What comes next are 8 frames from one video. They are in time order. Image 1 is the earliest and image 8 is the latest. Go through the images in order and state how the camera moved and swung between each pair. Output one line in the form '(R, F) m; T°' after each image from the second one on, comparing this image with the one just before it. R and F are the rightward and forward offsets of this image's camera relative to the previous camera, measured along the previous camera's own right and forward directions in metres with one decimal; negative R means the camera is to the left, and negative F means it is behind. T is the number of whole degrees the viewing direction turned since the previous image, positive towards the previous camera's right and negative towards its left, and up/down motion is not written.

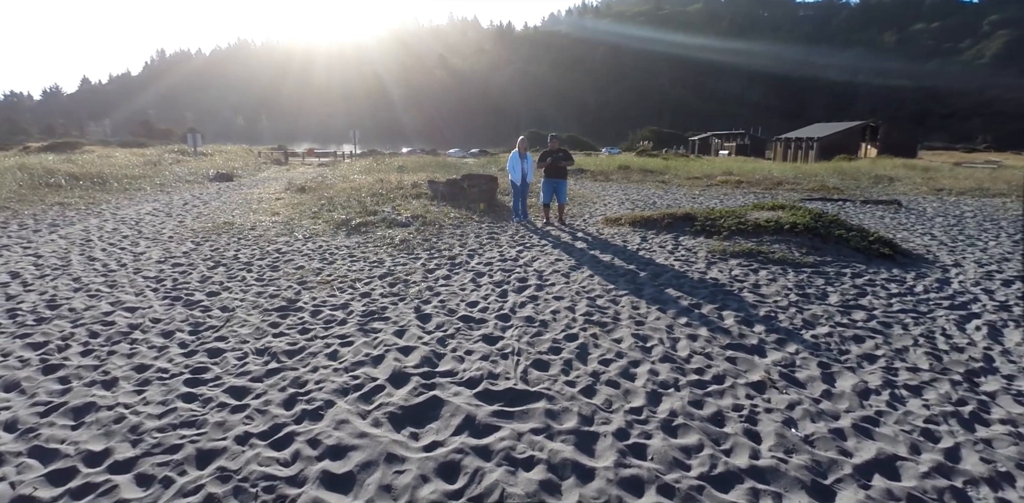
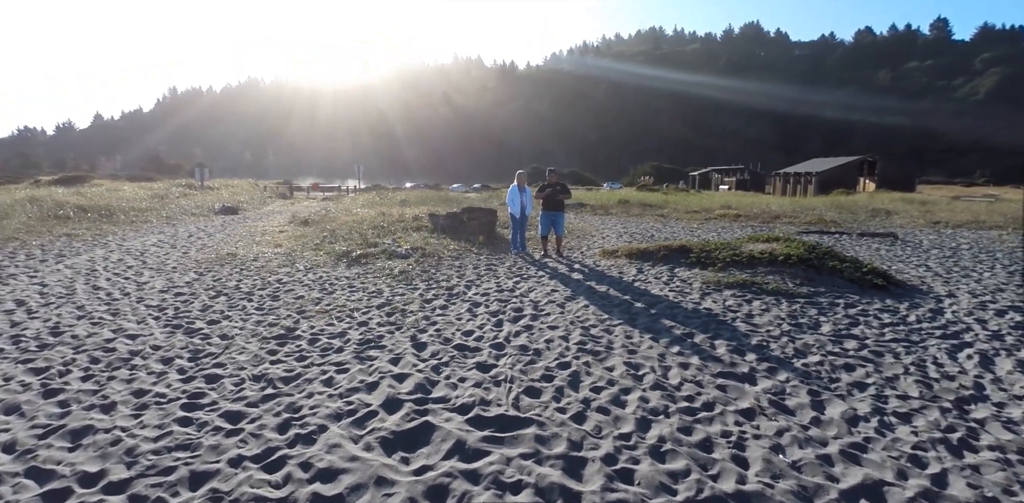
(+0.1, -0.1) m; 0°
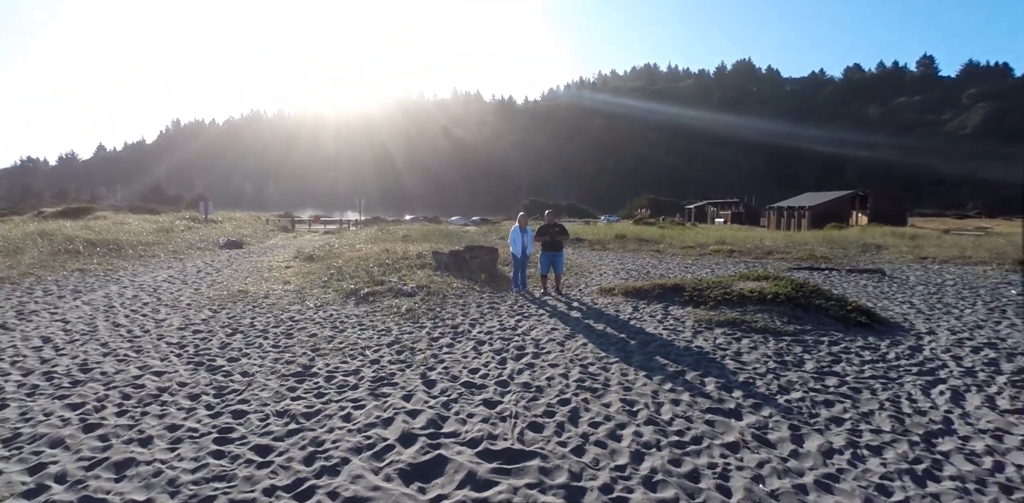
(-0.1, -0.4) m; 0°
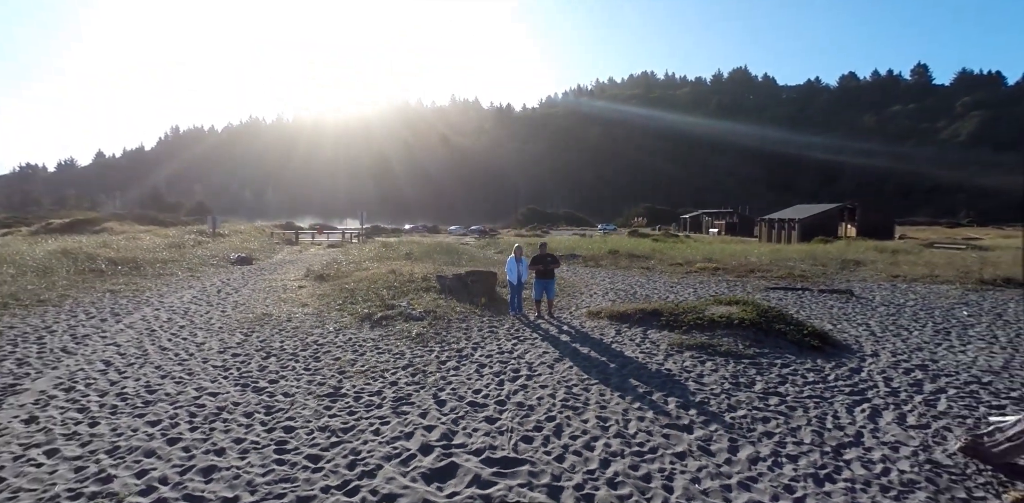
(0.0, -1.1) m; 0°
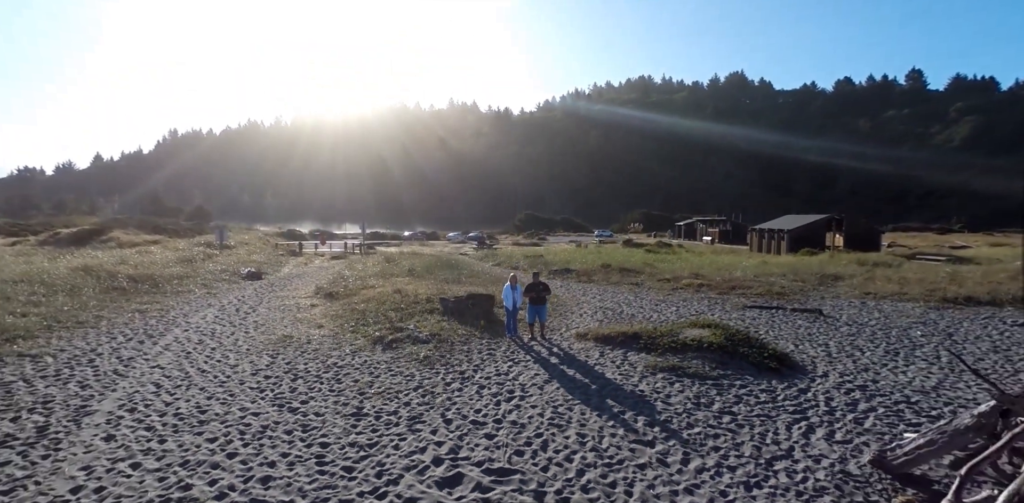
(0.0, -1.2) m; 0°
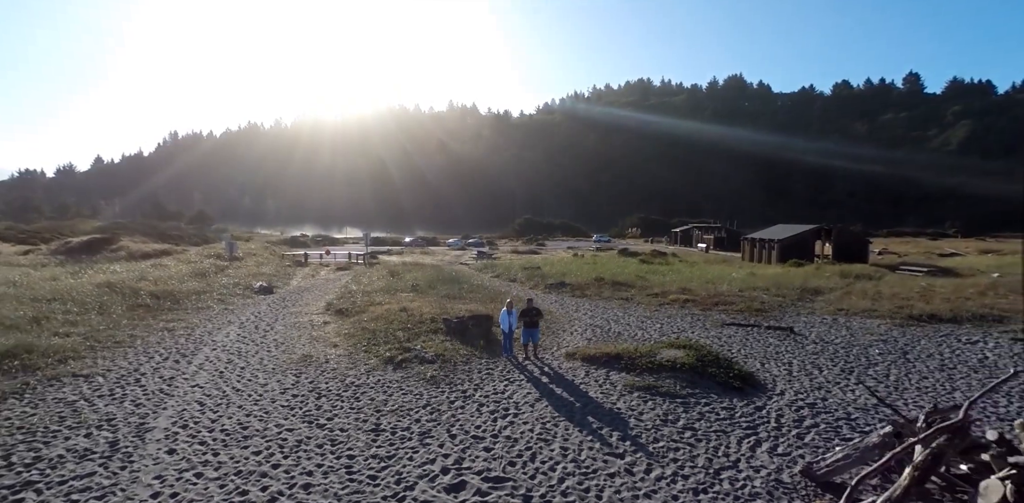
(+0.1, -1.4) m; 0°
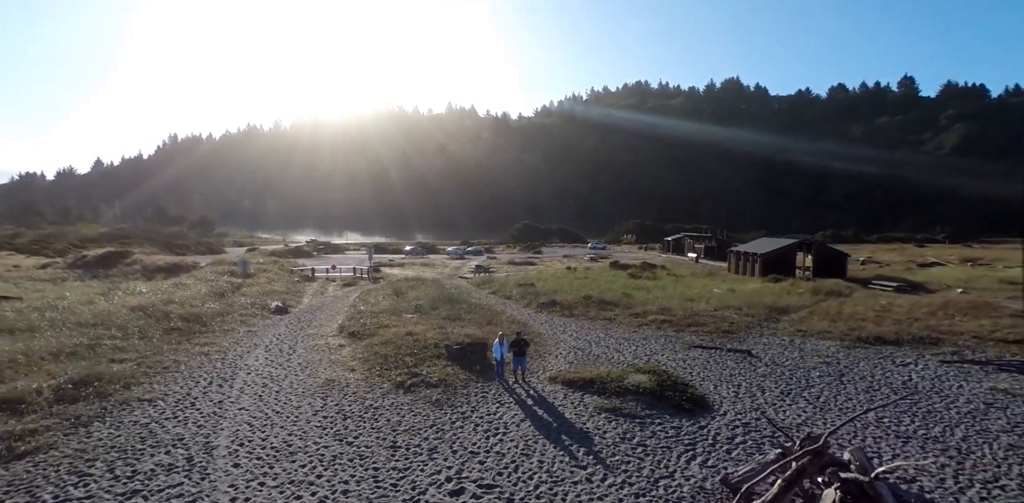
(+0.2, -2.3) m; 0°
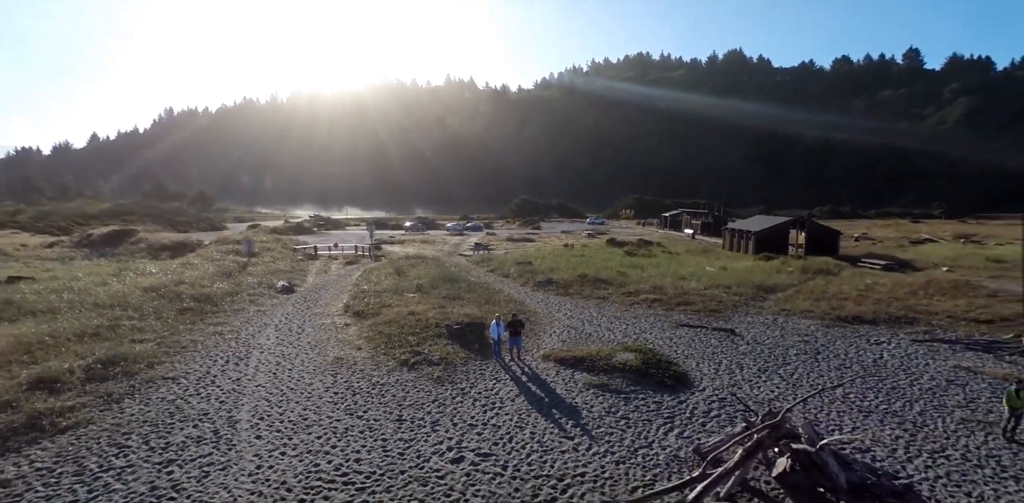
(+0.1, -0.9) m; 0°
